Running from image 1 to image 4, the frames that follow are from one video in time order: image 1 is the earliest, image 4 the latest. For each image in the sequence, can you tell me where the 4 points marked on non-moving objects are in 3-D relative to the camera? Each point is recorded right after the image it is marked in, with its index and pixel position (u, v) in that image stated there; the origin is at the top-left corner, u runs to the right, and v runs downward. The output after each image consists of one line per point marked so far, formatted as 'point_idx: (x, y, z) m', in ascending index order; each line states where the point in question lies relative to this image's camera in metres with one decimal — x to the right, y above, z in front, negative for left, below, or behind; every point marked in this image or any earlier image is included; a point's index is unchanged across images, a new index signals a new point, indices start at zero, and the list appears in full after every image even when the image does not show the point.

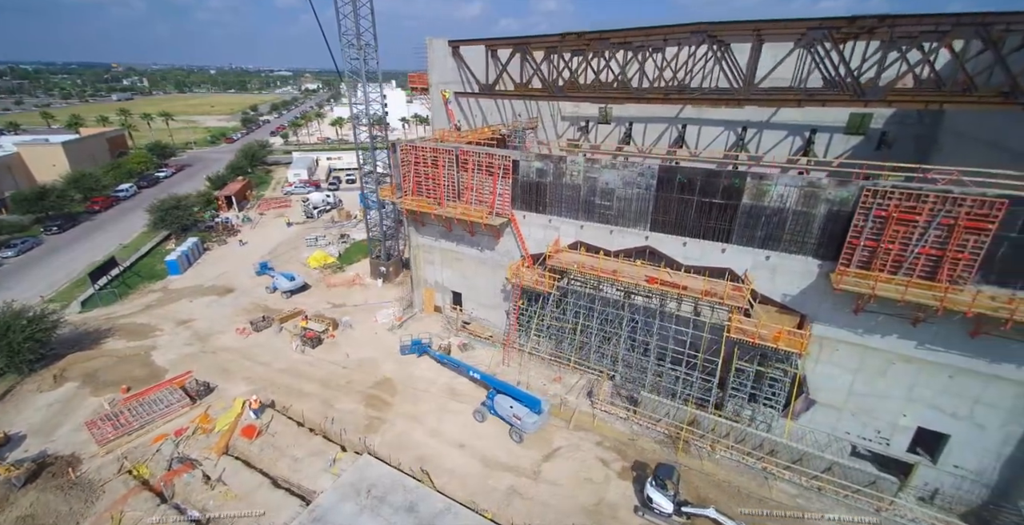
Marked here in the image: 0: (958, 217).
0: (+14.4, +1.4, +14.4) m
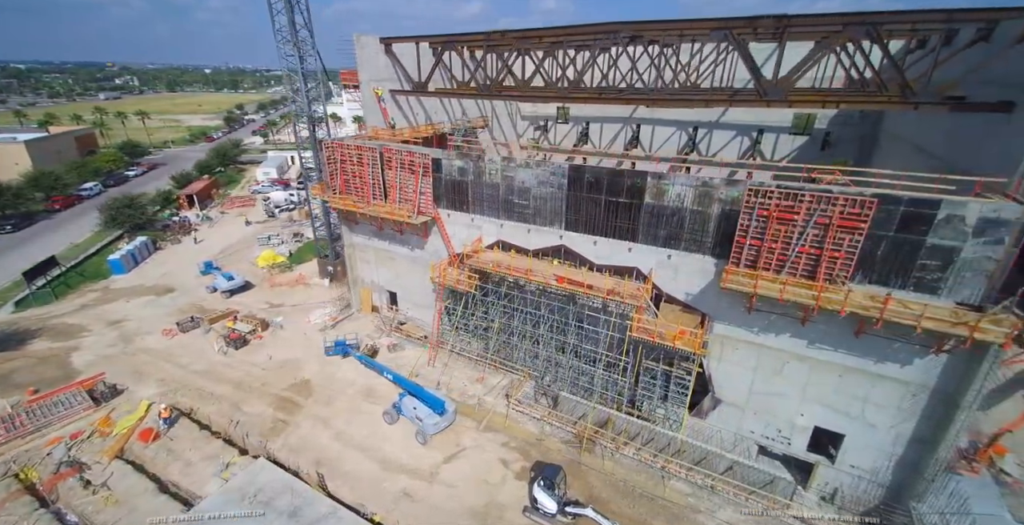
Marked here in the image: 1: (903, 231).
0: (+10.4, +1.5, +14.4) m
1: (+12.5, +1.0, +14.2) m
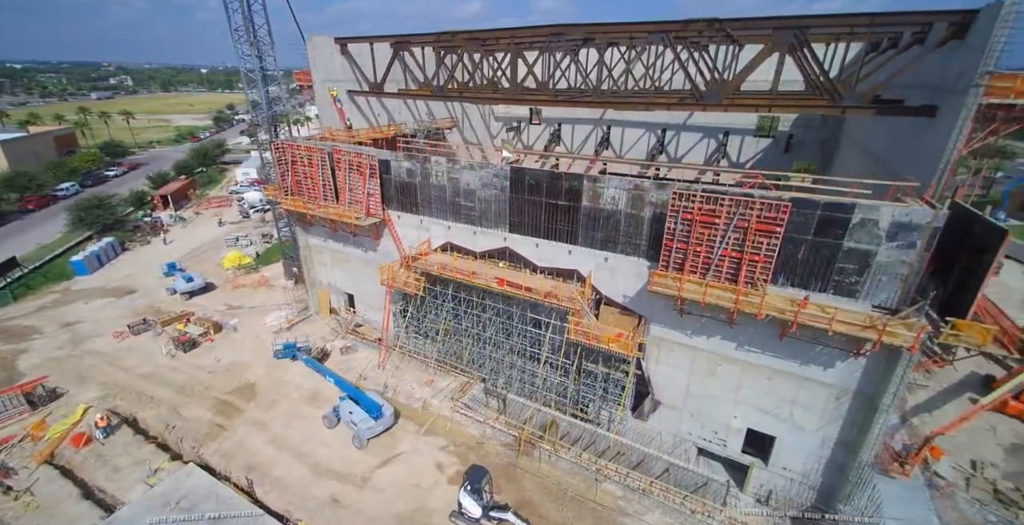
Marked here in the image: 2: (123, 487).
0: (+7.8, +1.4, +14.4) m
1: (+9.9, +0.9, +14.2) m
2: (-14.5, -8.4, +16.4) m
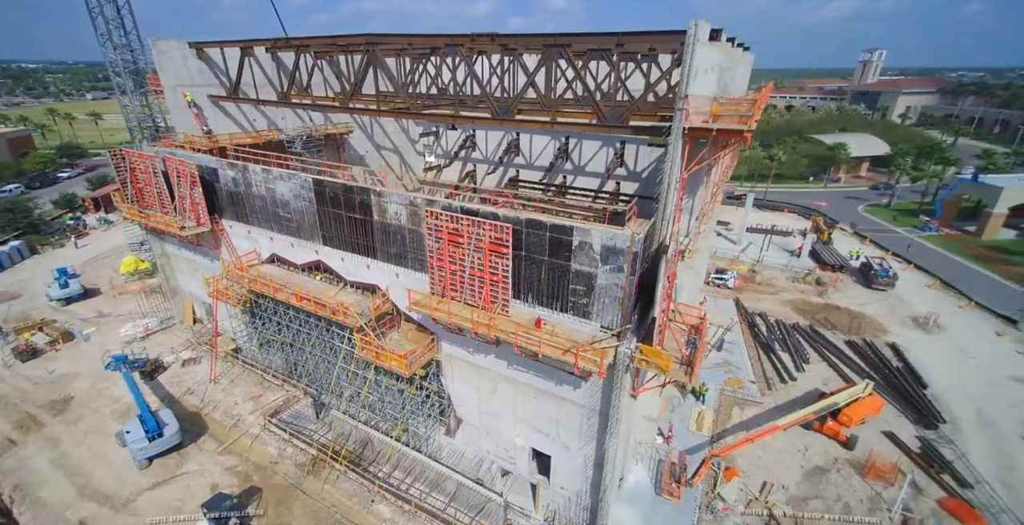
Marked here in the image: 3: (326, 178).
0: (-0.9, +0.7, +14.1) m
1: (+1.2, +0.2, +13.9) m
2: (-23.2, -8.9, +16.2) m
3: (-7.9, +3.6, +18.6) m
